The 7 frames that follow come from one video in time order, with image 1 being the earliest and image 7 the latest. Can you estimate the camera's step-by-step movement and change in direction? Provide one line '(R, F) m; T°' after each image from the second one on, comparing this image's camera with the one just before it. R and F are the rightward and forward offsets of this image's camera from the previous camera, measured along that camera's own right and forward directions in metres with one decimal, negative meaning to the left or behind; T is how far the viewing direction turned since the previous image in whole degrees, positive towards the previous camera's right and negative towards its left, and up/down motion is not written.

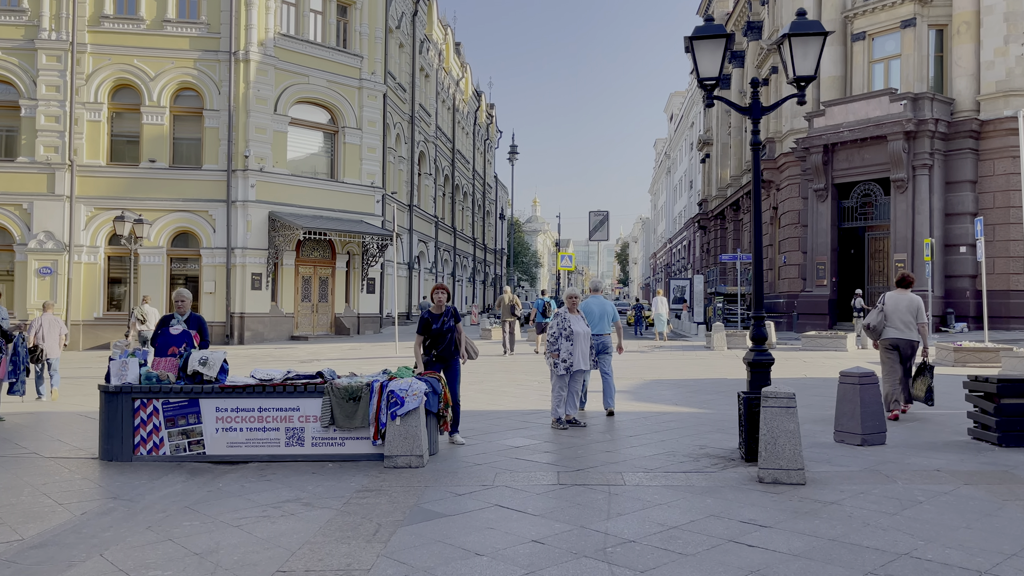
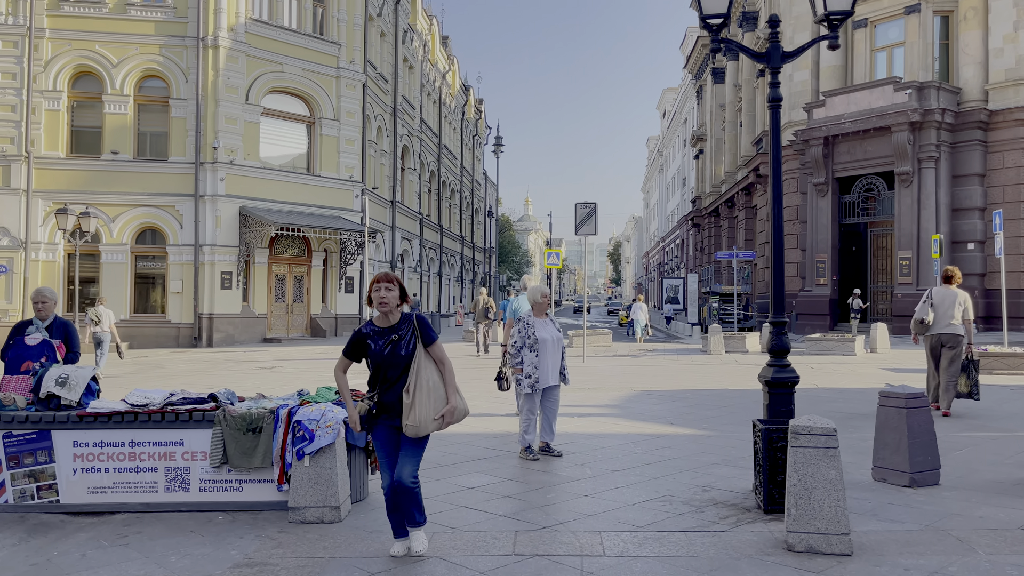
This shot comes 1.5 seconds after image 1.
(+0.3, +1.5) m; +1°
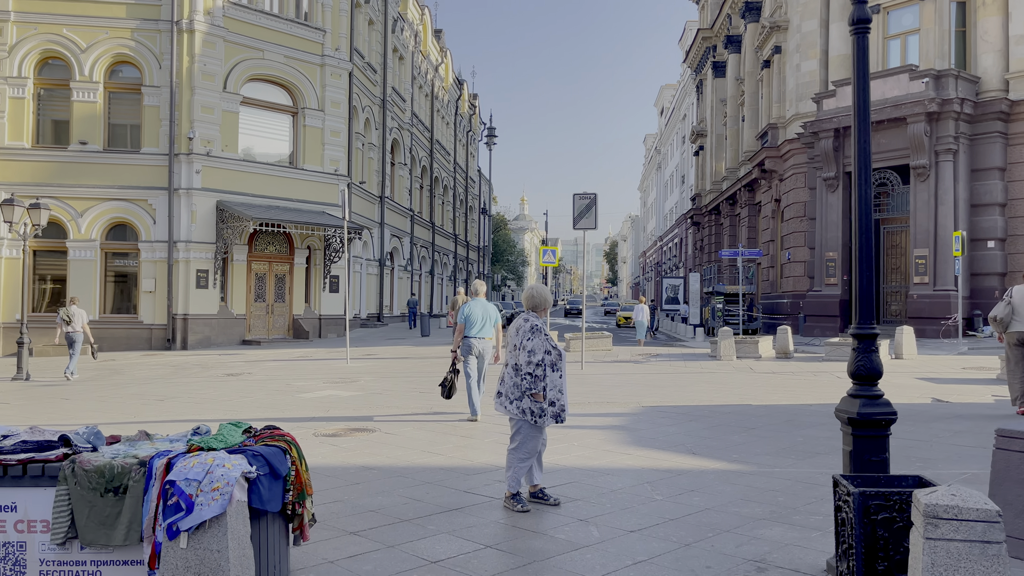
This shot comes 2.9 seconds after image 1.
(+0.1, +1.6) m; 0°
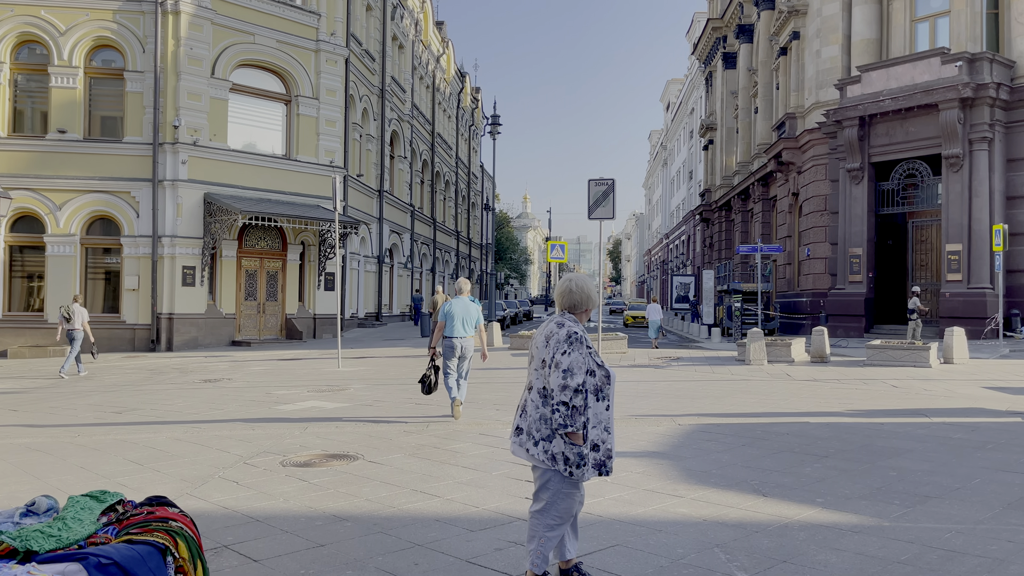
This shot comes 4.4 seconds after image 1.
(-0.1, +1.5) m; 0°
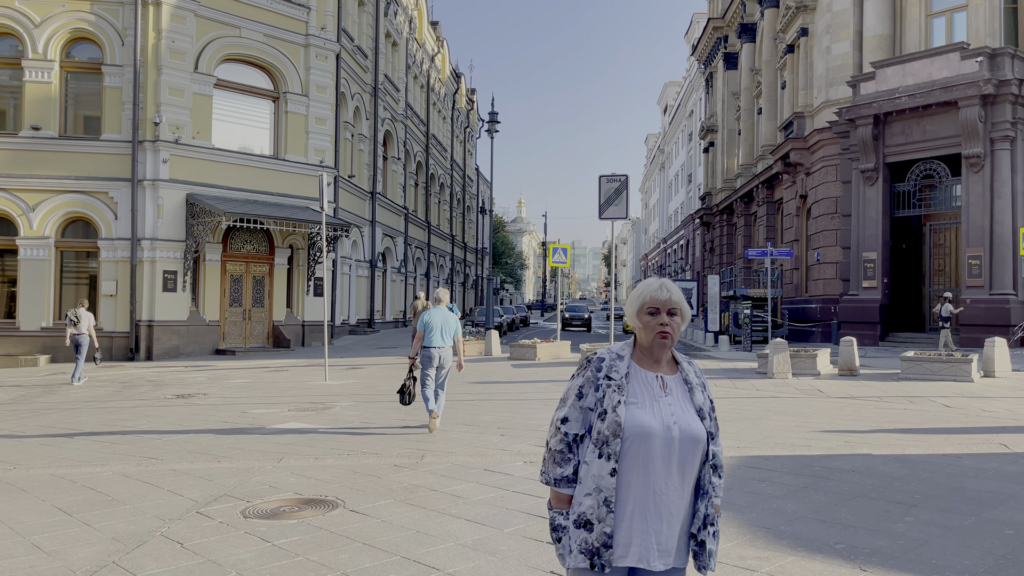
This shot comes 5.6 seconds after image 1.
(-0.1, +1.2) m; 0°
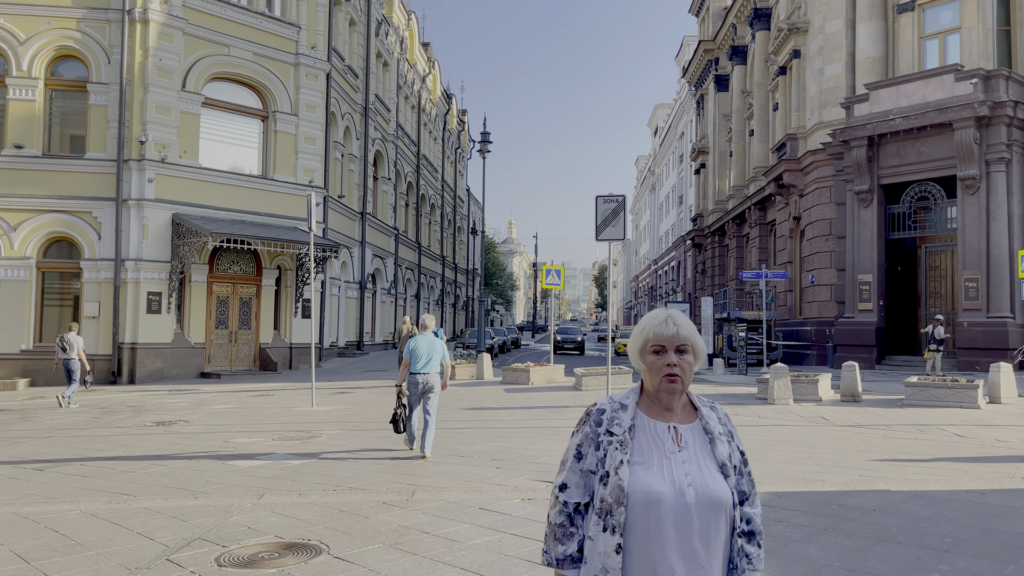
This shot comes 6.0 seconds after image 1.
(-0.1, +0.4) m; +1°
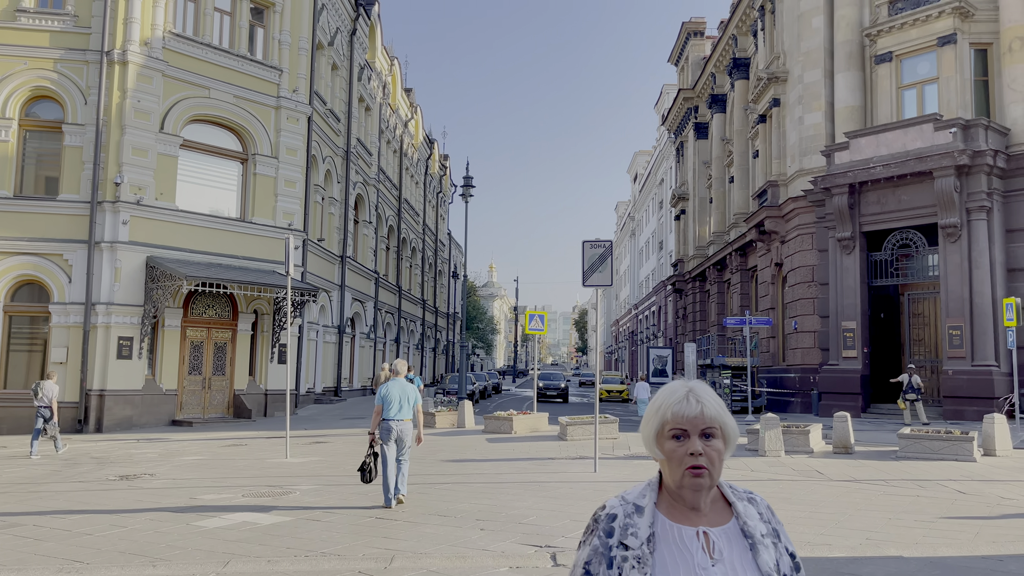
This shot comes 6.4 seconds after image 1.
(-0.1, +0.4) m; +1°
